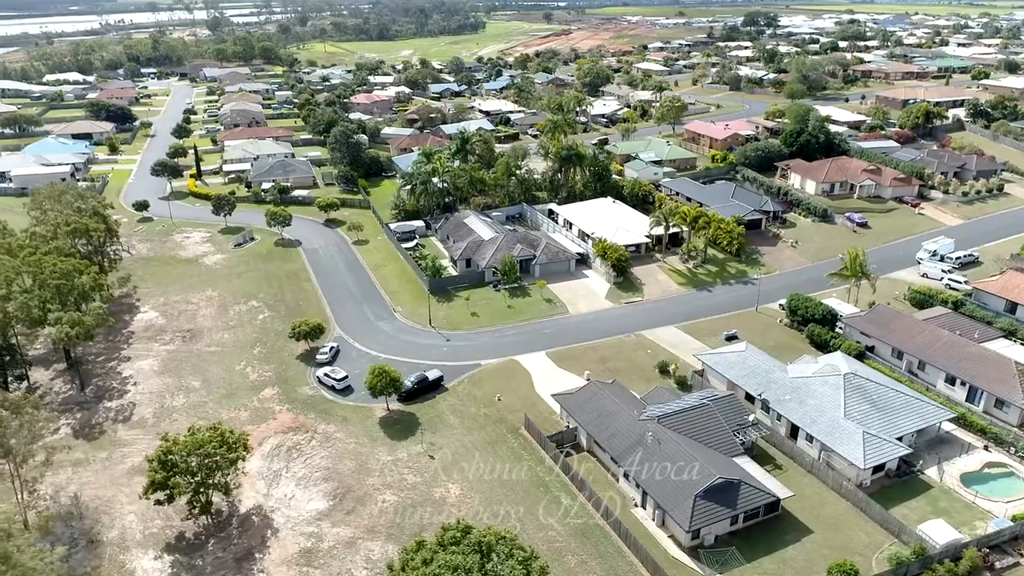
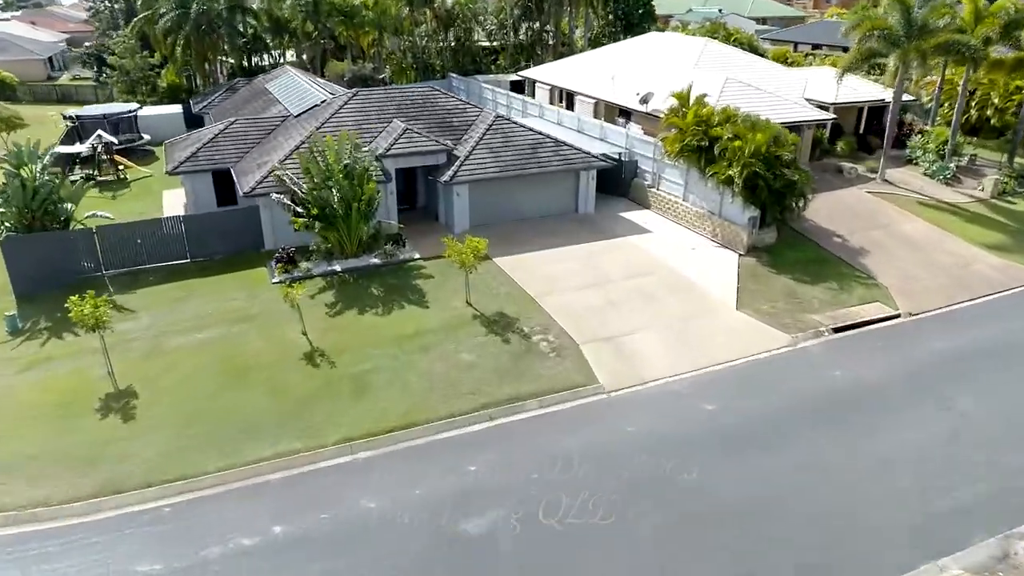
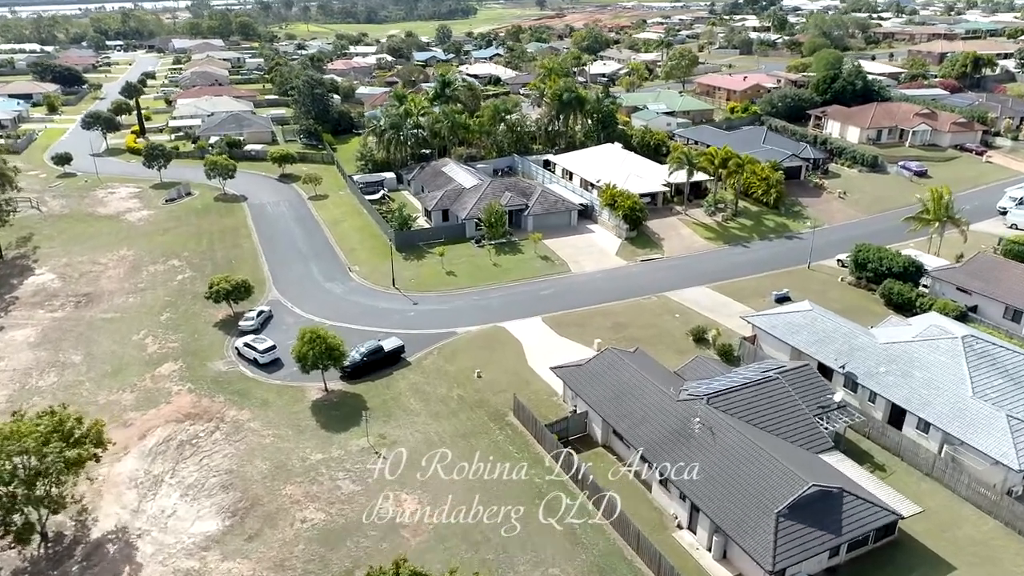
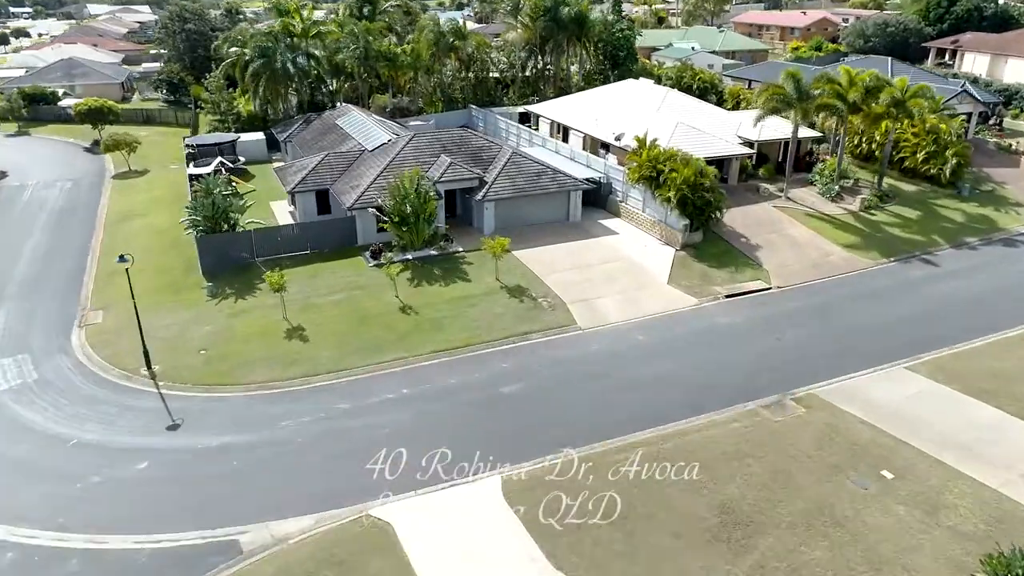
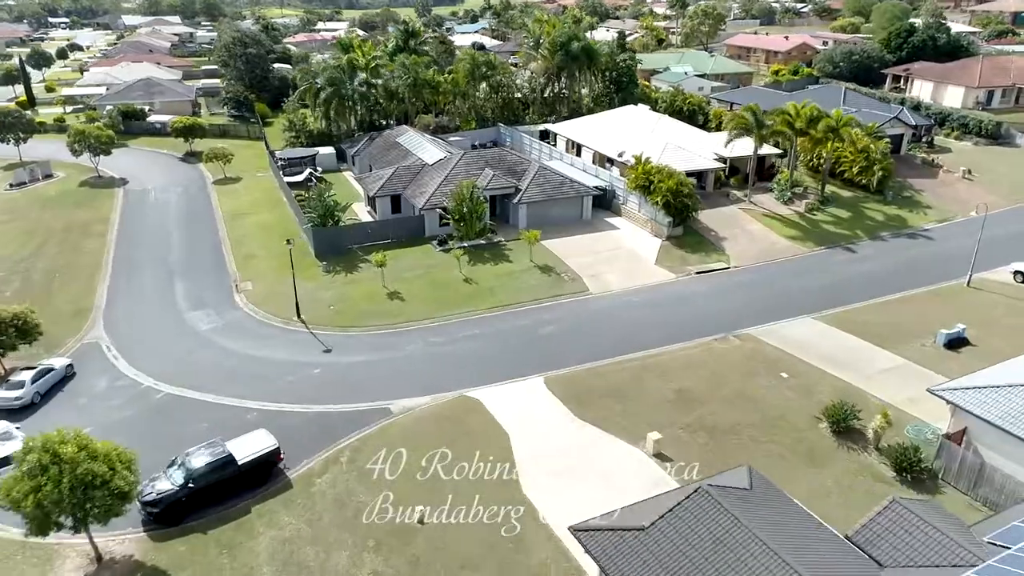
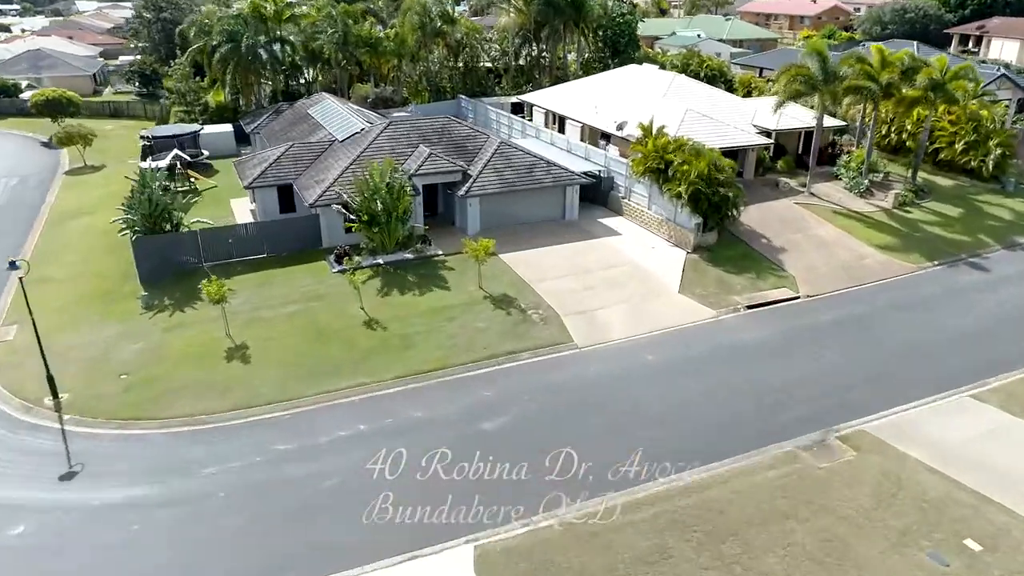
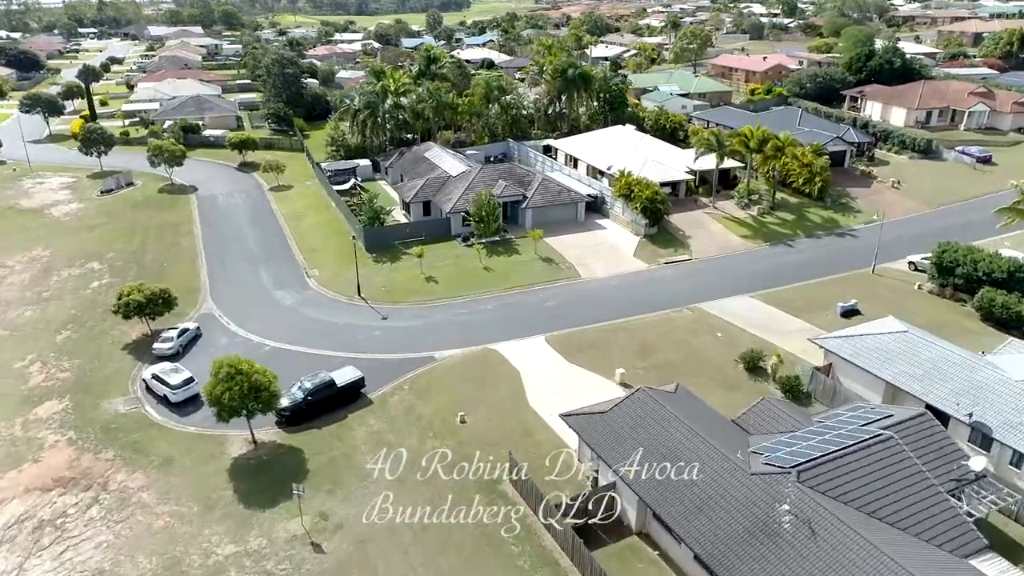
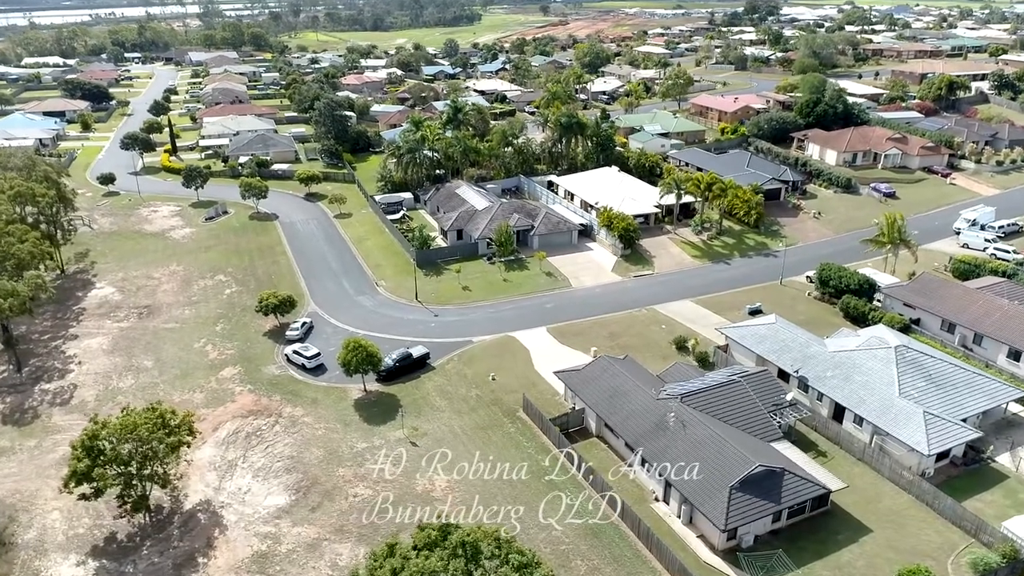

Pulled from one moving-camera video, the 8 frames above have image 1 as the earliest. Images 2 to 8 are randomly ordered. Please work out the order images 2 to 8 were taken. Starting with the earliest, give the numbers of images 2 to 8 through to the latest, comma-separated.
8, 3, 7, 5, 4, 6, 2
